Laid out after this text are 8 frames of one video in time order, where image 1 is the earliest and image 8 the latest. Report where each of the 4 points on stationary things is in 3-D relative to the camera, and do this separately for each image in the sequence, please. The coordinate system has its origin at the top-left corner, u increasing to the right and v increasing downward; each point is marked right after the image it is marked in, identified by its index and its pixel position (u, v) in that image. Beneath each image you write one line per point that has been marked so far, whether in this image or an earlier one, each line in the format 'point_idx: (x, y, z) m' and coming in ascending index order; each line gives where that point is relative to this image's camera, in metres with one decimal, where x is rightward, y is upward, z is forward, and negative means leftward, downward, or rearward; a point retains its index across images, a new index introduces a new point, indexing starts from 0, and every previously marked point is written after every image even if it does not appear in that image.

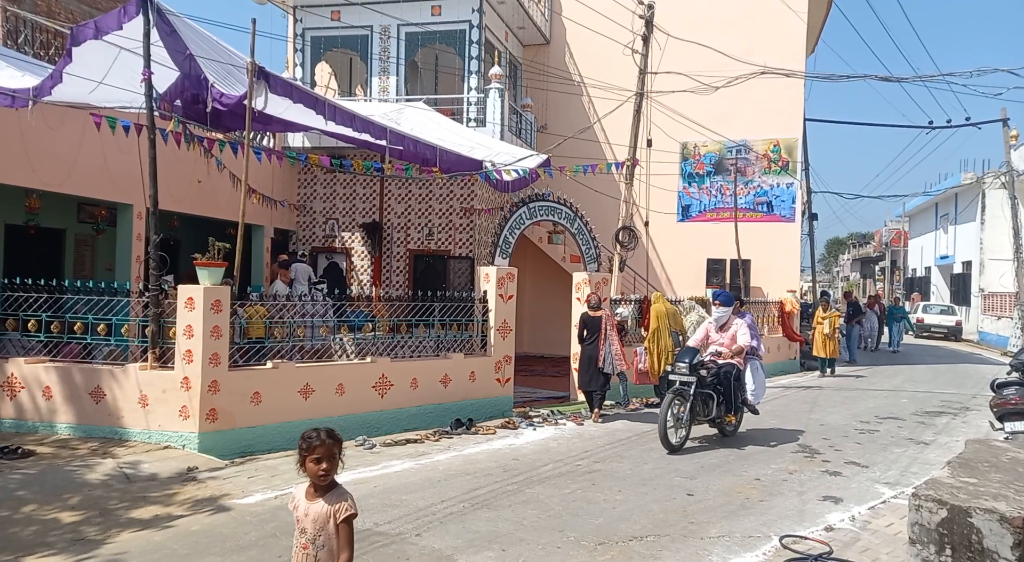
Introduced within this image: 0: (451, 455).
0: (-0.7, -1.8, +9.3) m
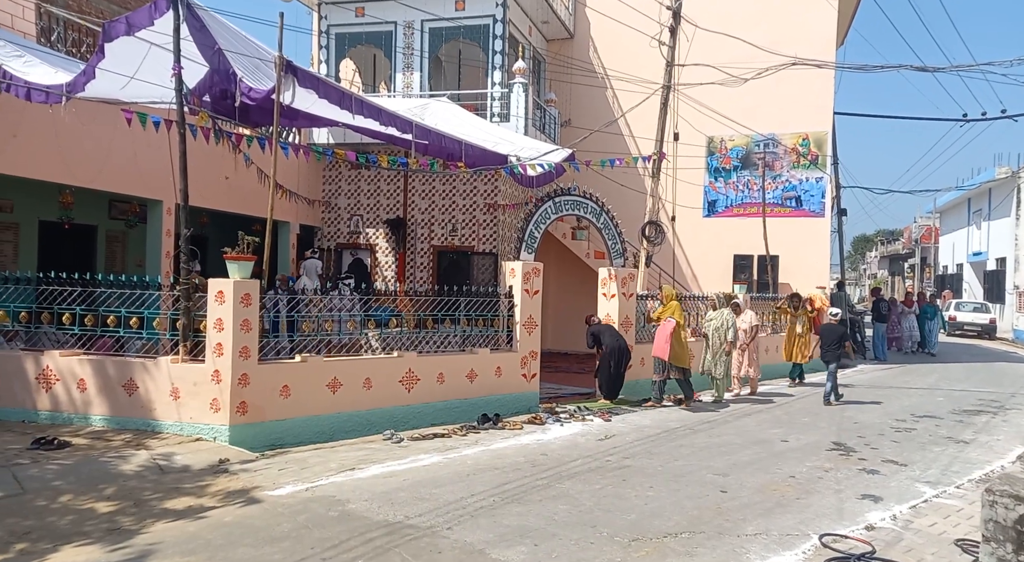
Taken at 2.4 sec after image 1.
0: (-0.4, -1.7, +9.2) m
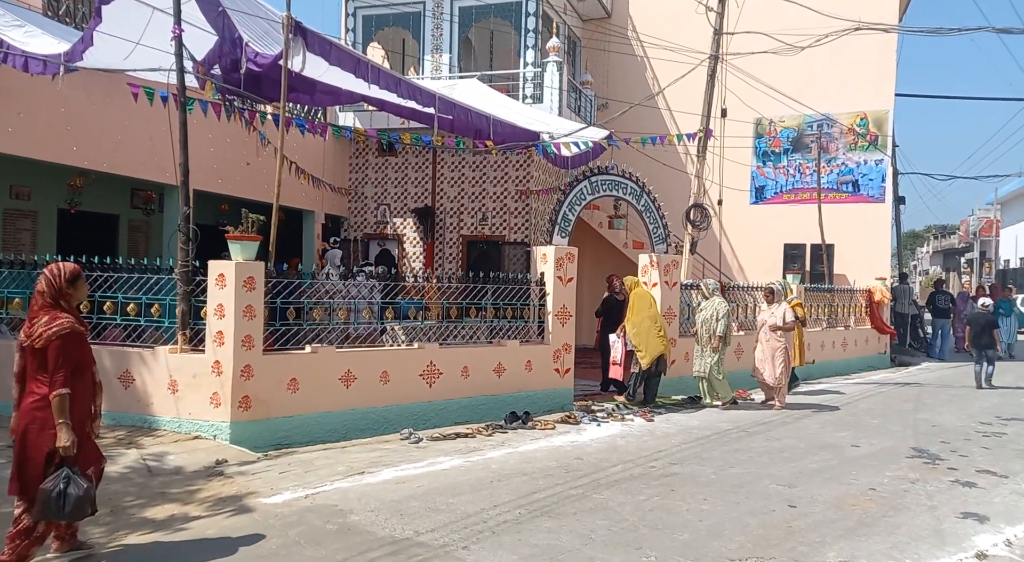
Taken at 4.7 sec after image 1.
0: (-0.1, -1.6, +8.2) m
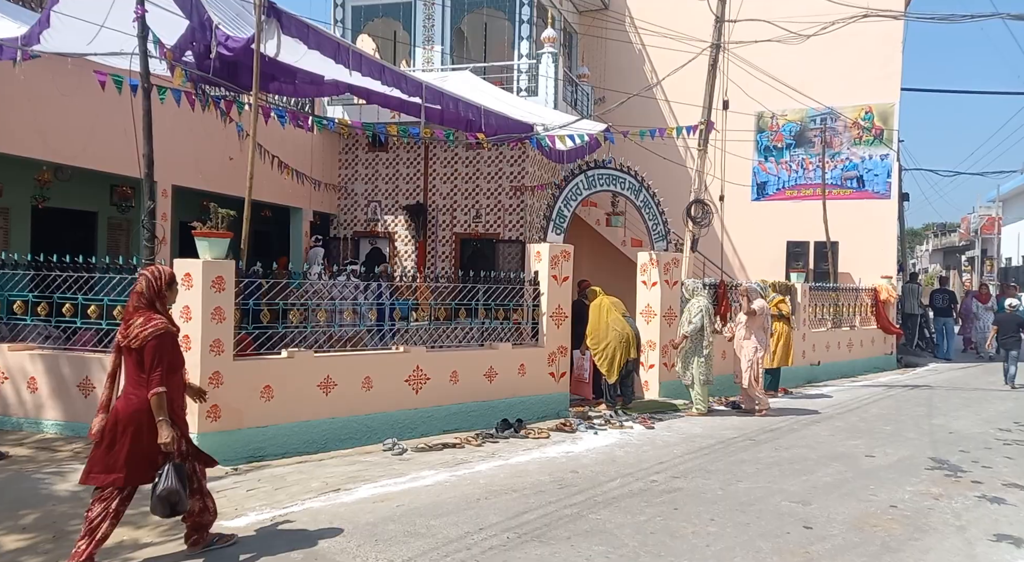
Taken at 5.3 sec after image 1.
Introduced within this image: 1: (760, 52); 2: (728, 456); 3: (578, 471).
0: (-0.1, -1.6, +7.6) m
1: (+5.1, +4.7, +18.3) m
2: (+2.0, -1.6, +8.1) m
3: (+0.6, -1.6, +7.3) m
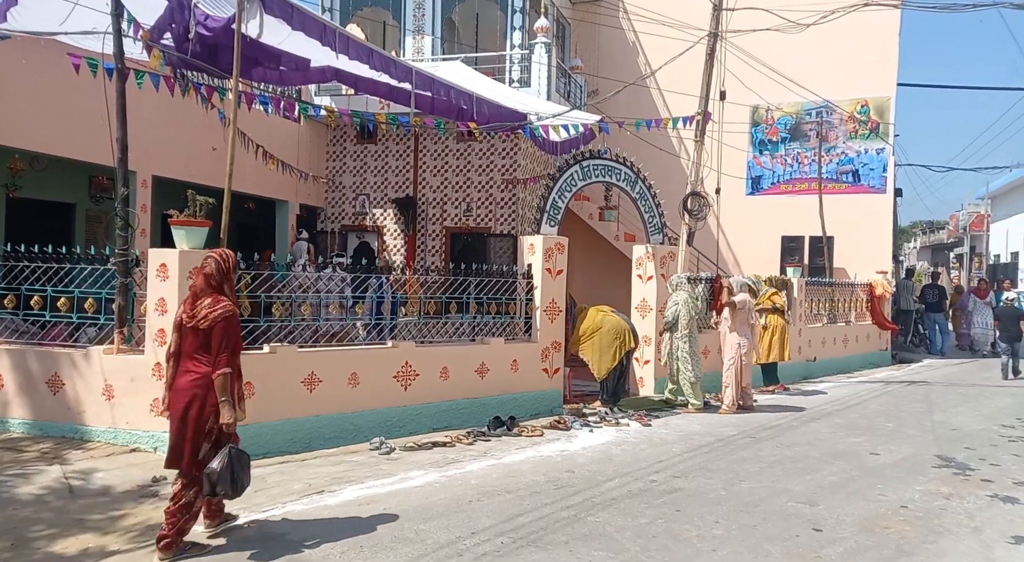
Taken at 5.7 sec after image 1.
0: (-0.2, -1.5, +7.3) m
1: (+4.9, +4.8, +18.1) m
2: (+1.9, -1.5, +7.8) m
3: (+0.5, -1.5, +7.0) m
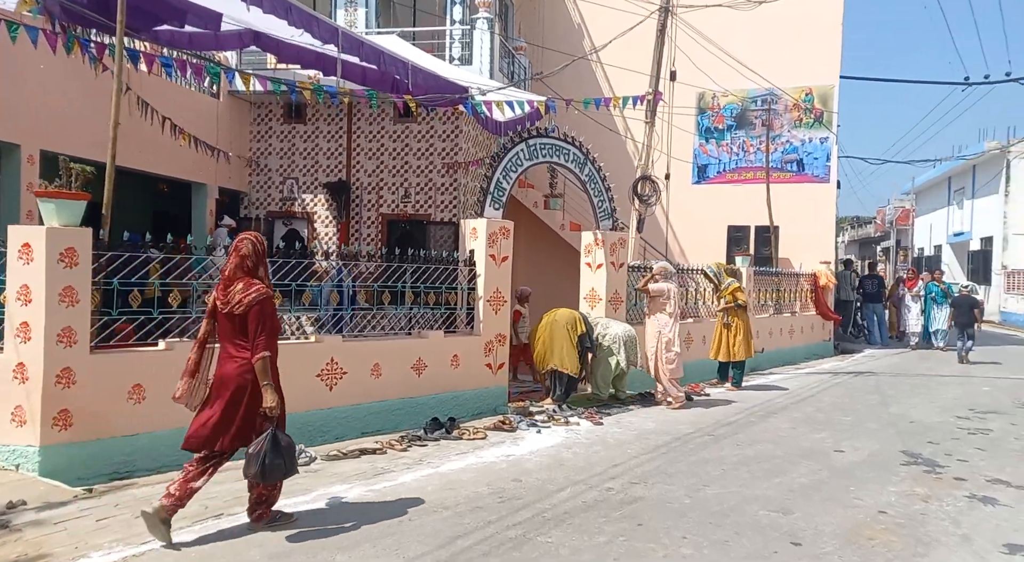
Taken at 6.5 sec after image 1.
0: (-0.7, -1.4, +6.5) m
1: (+3.7, +5.0, +17.5) m
2: (+1.4, -1.4, +7.1) m
3: (+0.1, -1.4, +6.3) m
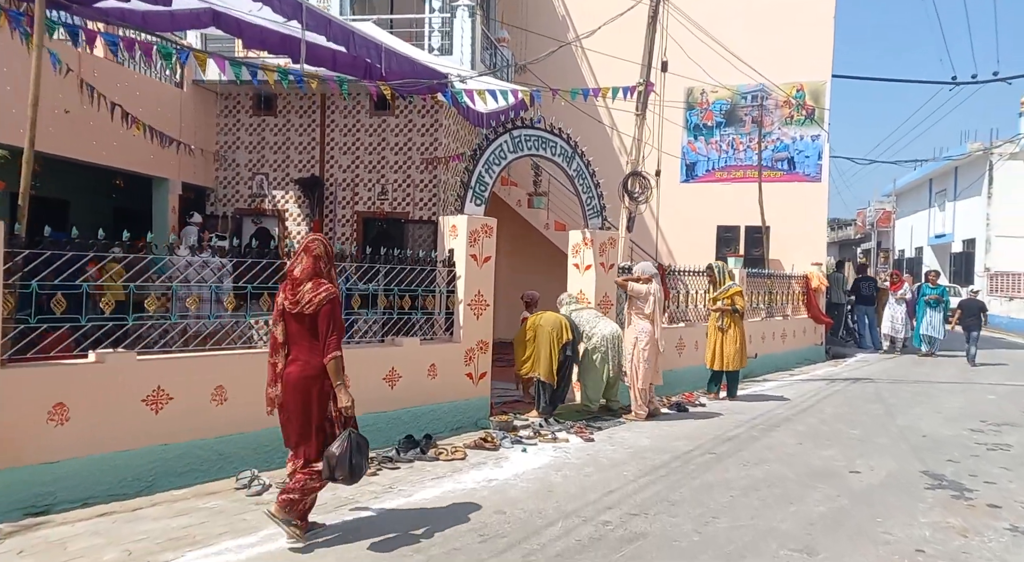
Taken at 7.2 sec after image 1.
0: (-0.8, -1.4, +5.7) m
1: (+3.3, +5.0, +16.9) m
2: (+1.3, -1.4, +6.4) m
3: (0.0, -1.4, +5.5) m
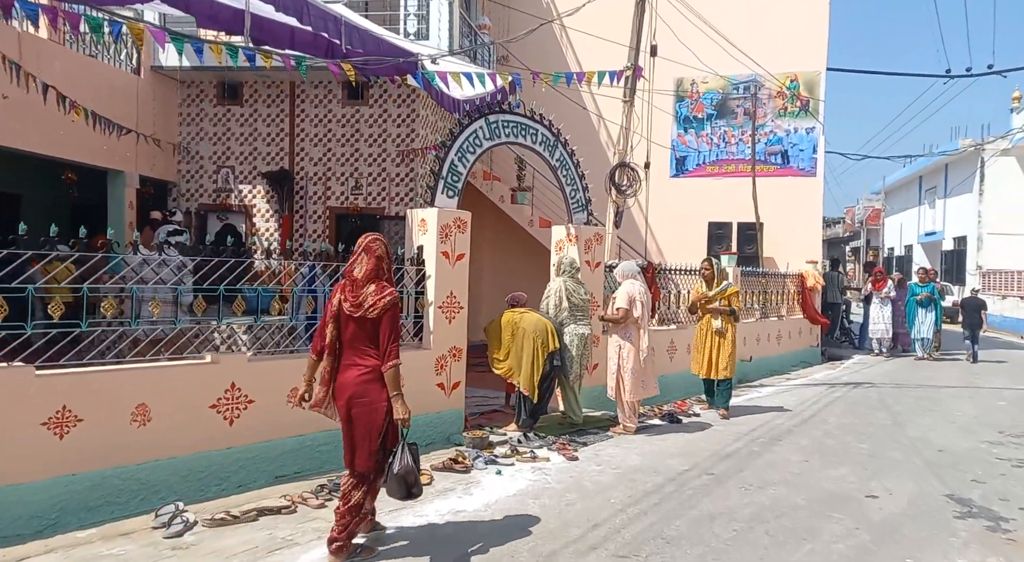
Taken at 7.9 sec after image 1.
0: (-0.9, -1.4, +4.9) m
1: (+3.0, +5.0, +16.1) m
2: (+1.1, -1.4, +5.6) m
3: (-0.2, -1.4, +4.7) m
